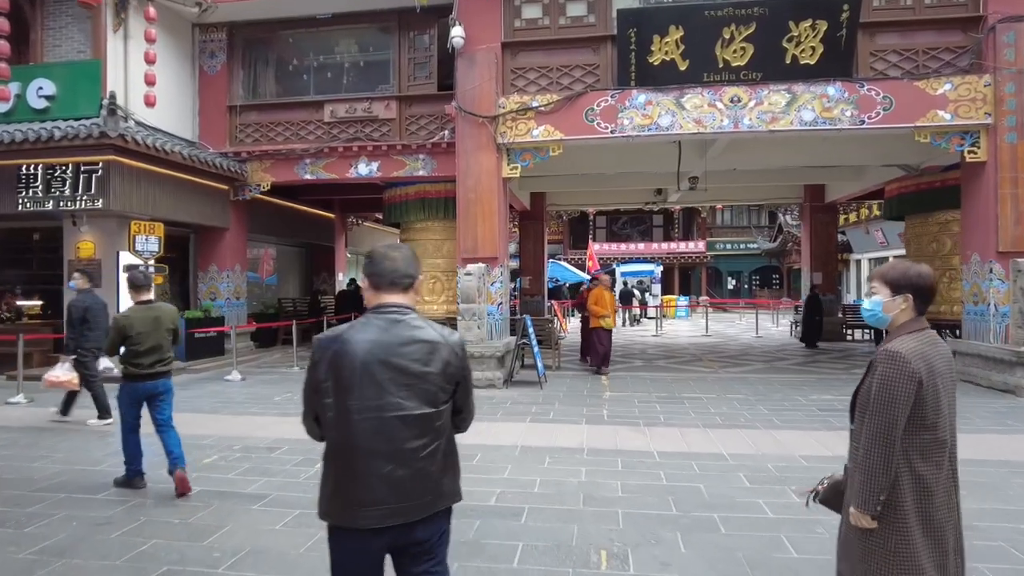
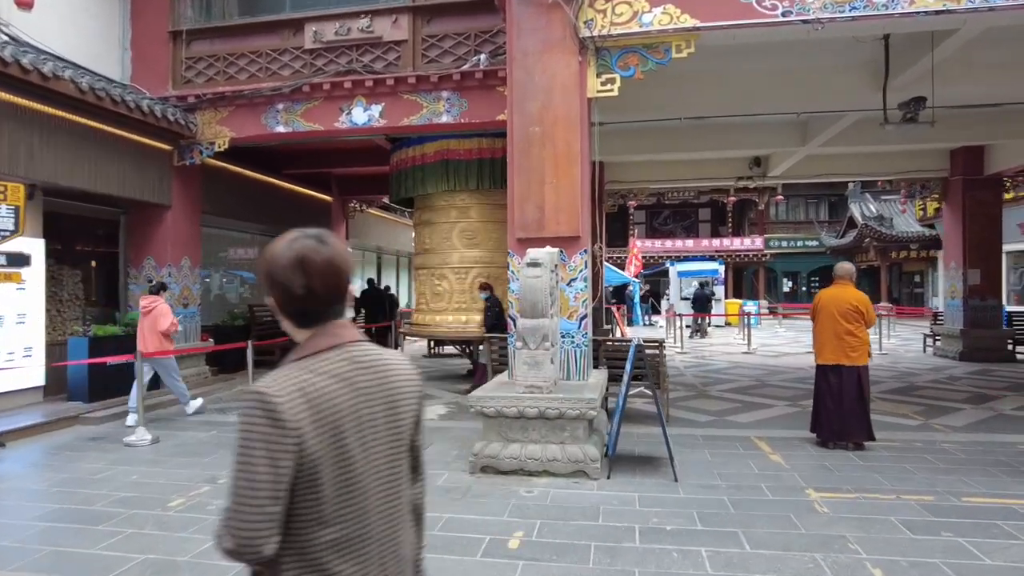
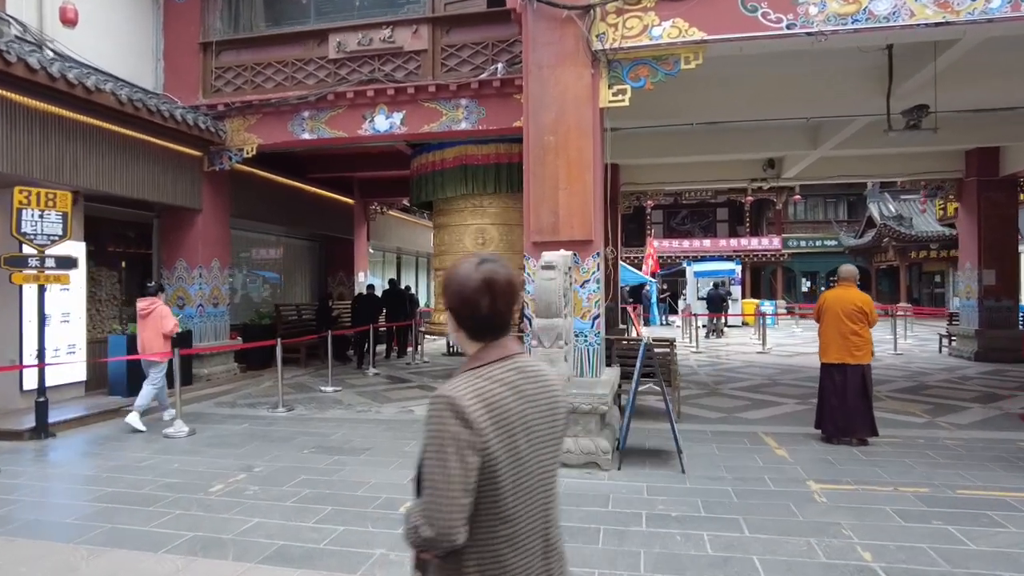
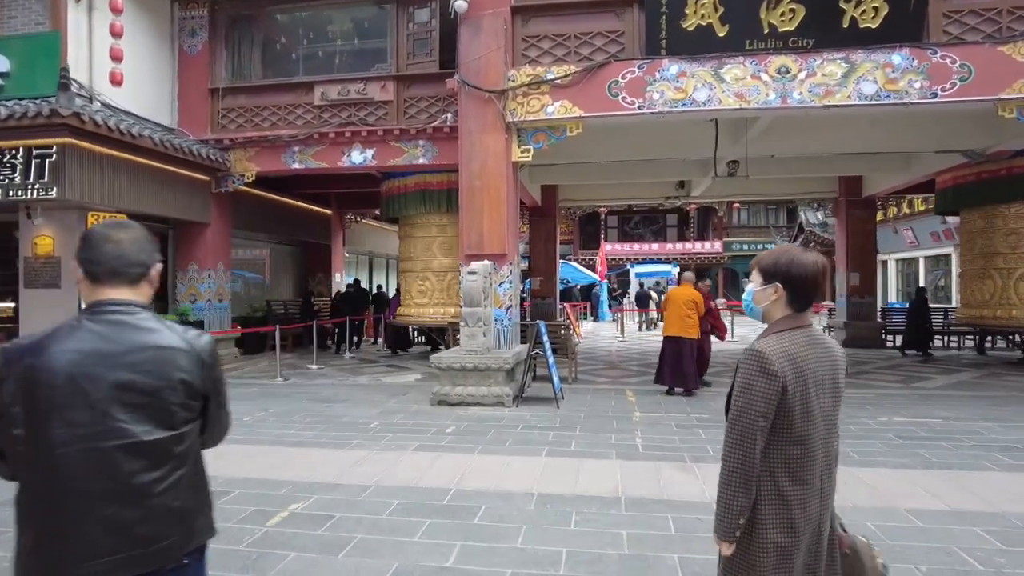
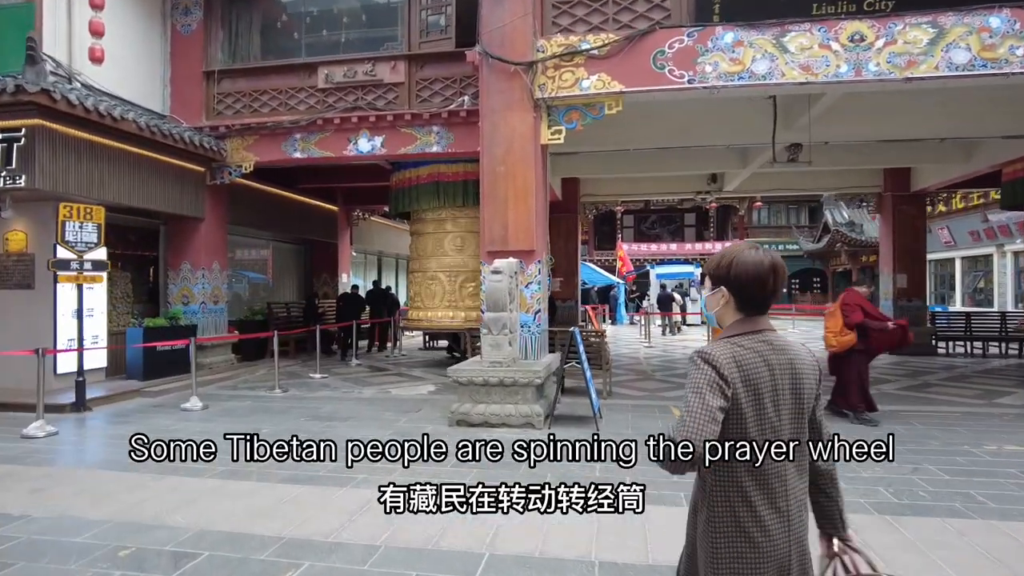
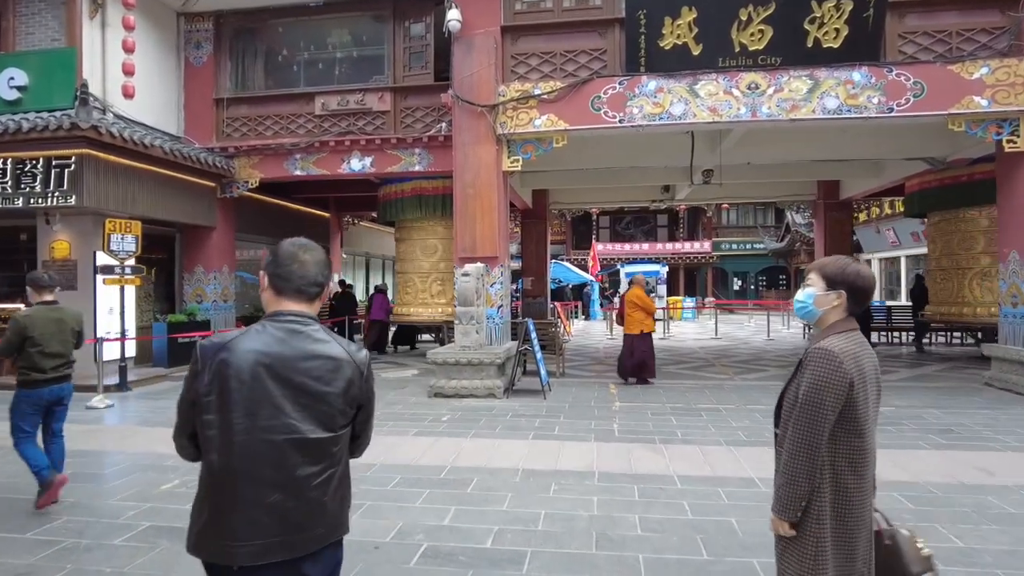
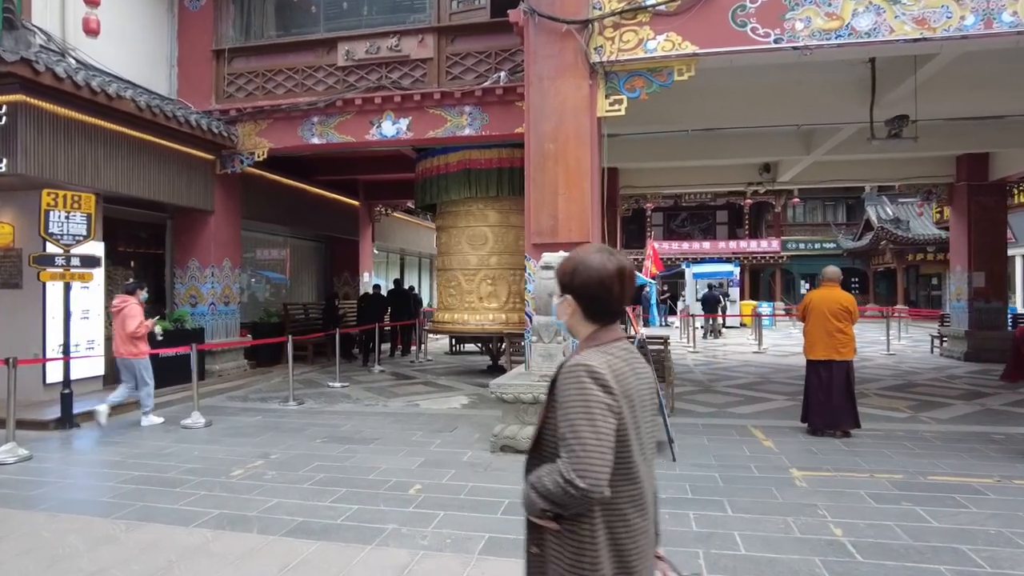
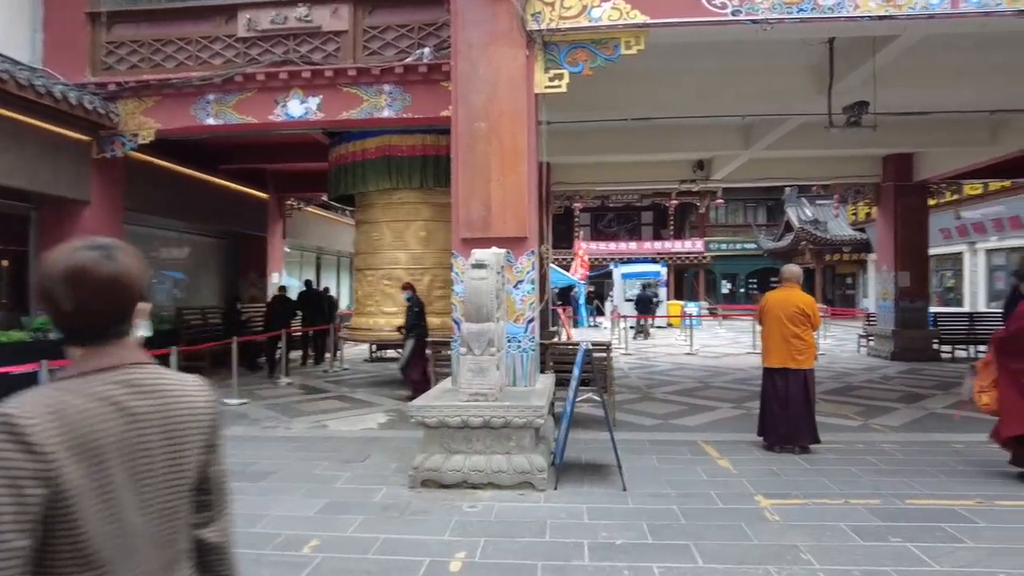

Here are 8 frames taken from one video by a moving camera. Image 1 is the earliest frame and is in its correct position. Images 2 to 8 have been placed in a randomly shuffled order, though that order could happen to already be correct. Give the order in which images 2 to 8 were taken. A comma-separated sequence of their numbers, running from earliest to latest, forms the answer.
6, 4, 5, 7, 3, 2, 8
